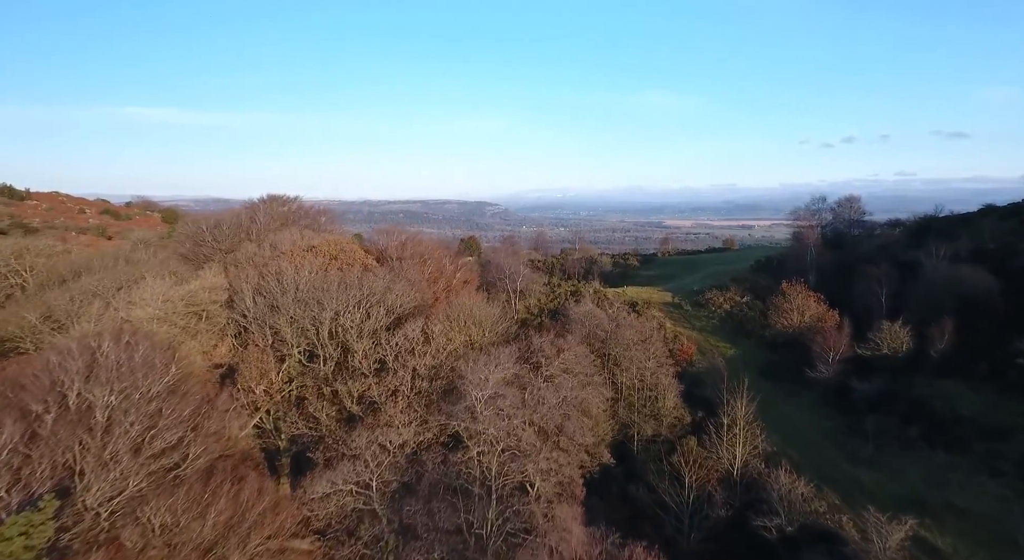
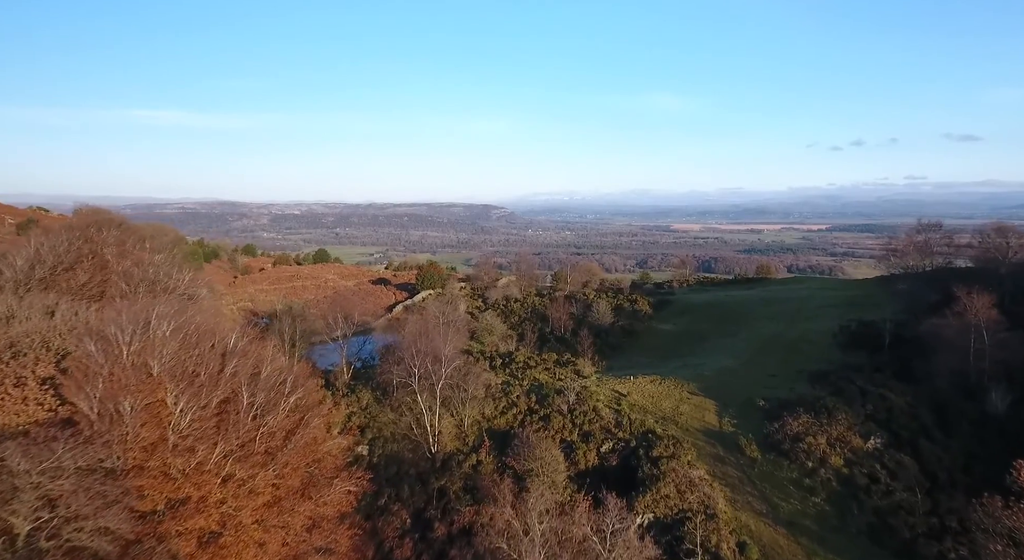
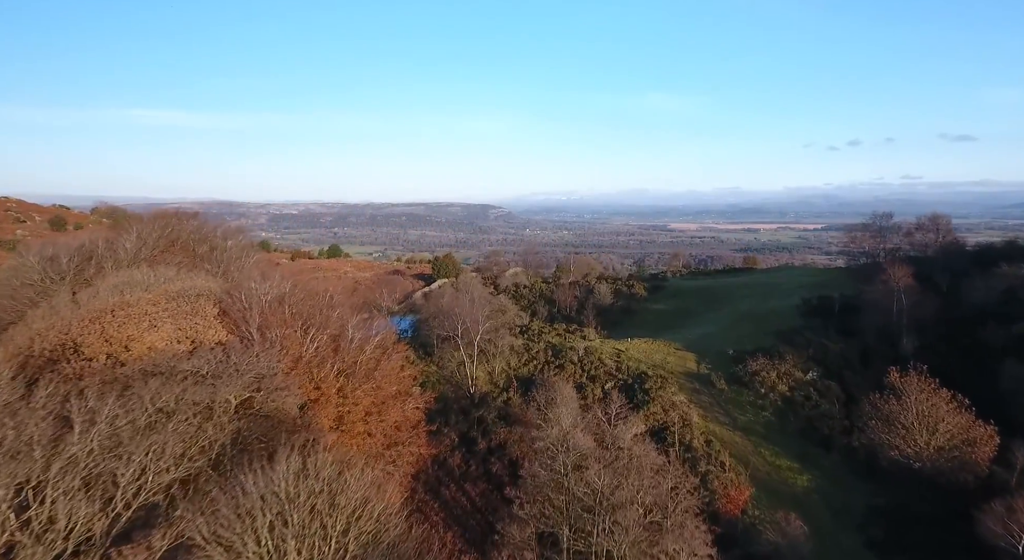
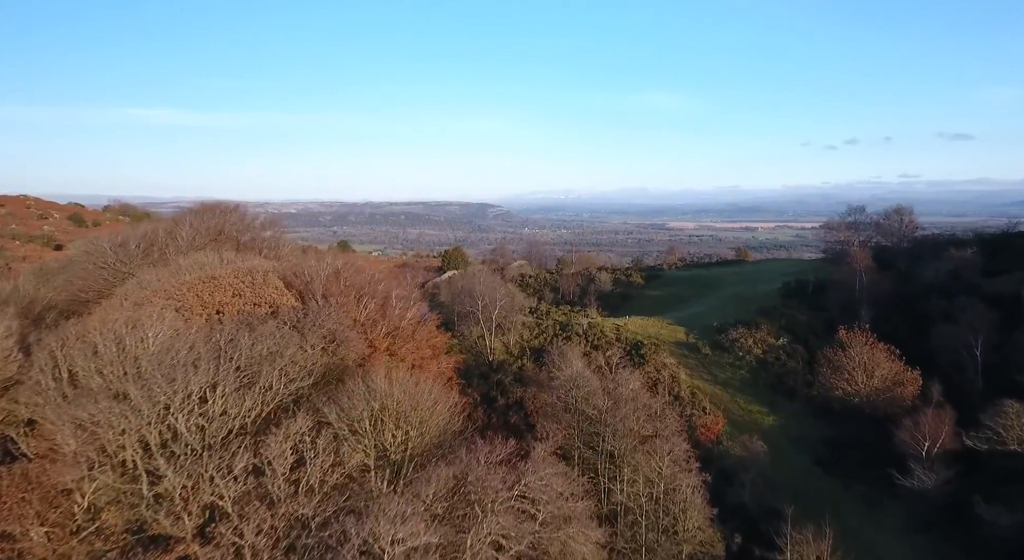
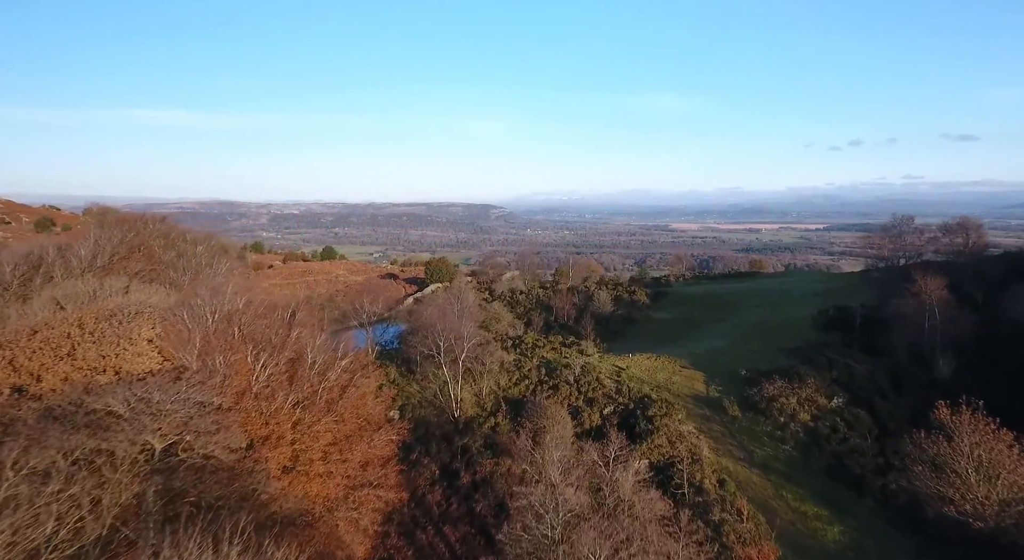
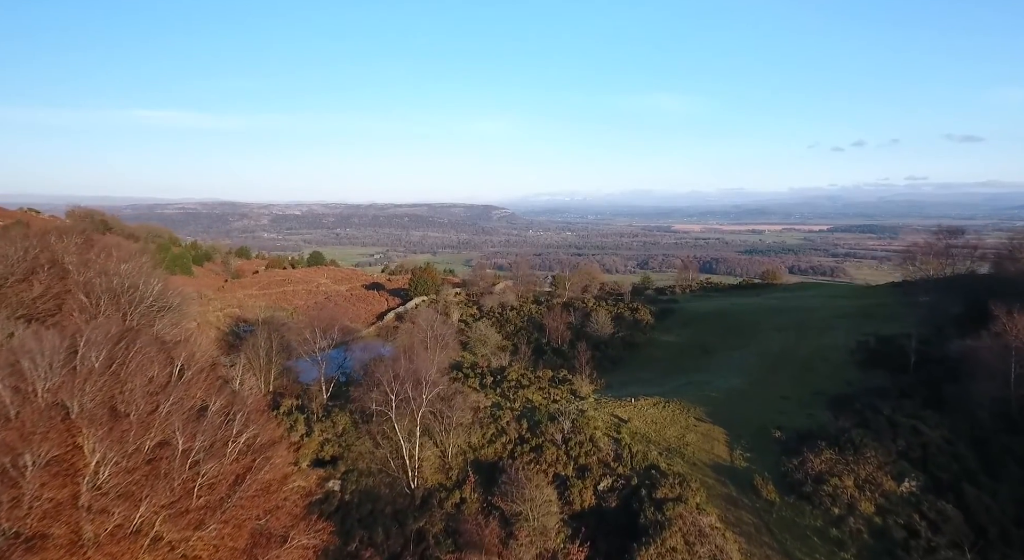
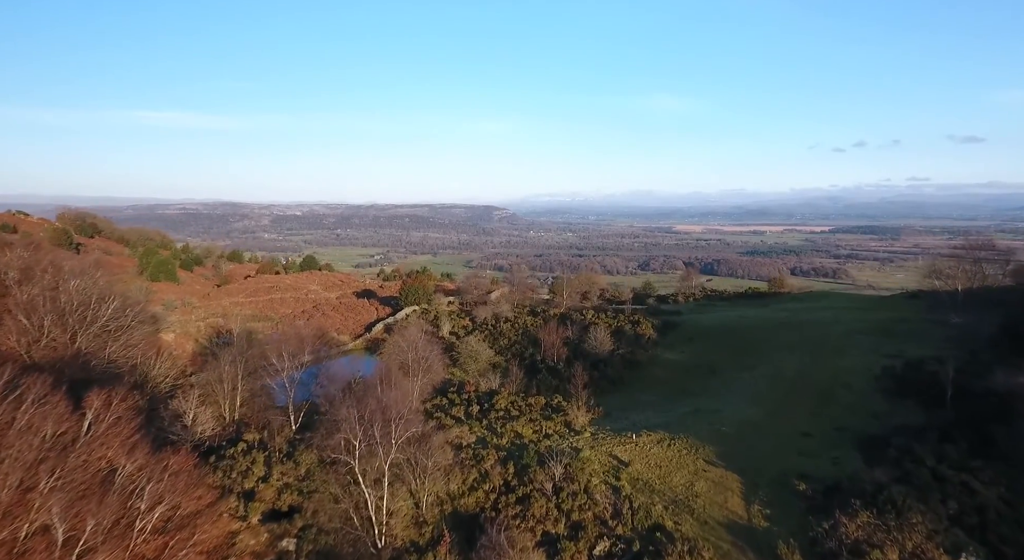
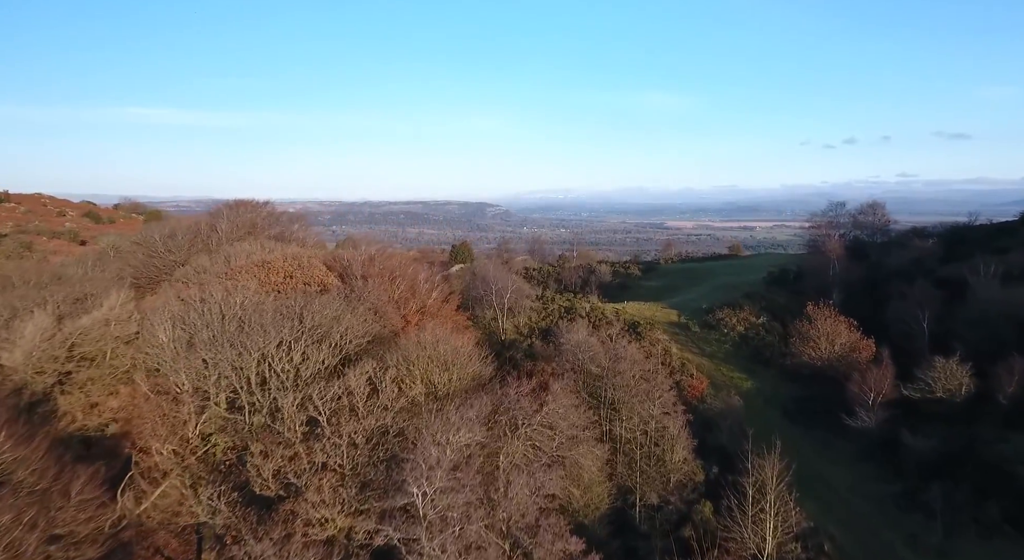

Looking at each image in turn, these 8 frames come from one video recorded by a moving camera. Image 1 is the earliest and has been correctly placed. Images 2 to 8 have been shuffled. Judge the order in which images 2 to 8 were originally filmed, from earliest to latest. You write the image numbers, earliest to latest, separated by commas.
8, 4, 3, 5, 2, 6, 7
